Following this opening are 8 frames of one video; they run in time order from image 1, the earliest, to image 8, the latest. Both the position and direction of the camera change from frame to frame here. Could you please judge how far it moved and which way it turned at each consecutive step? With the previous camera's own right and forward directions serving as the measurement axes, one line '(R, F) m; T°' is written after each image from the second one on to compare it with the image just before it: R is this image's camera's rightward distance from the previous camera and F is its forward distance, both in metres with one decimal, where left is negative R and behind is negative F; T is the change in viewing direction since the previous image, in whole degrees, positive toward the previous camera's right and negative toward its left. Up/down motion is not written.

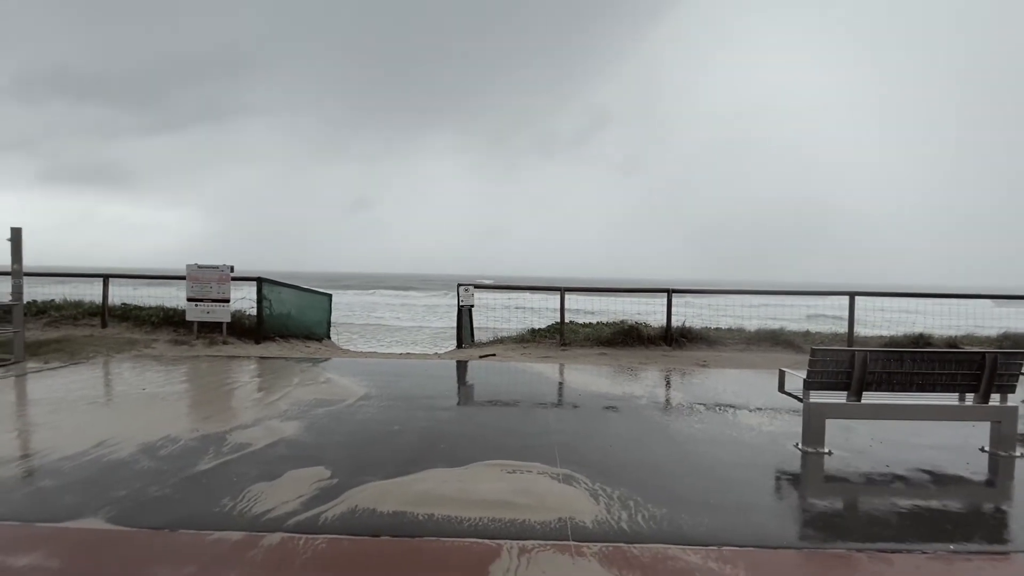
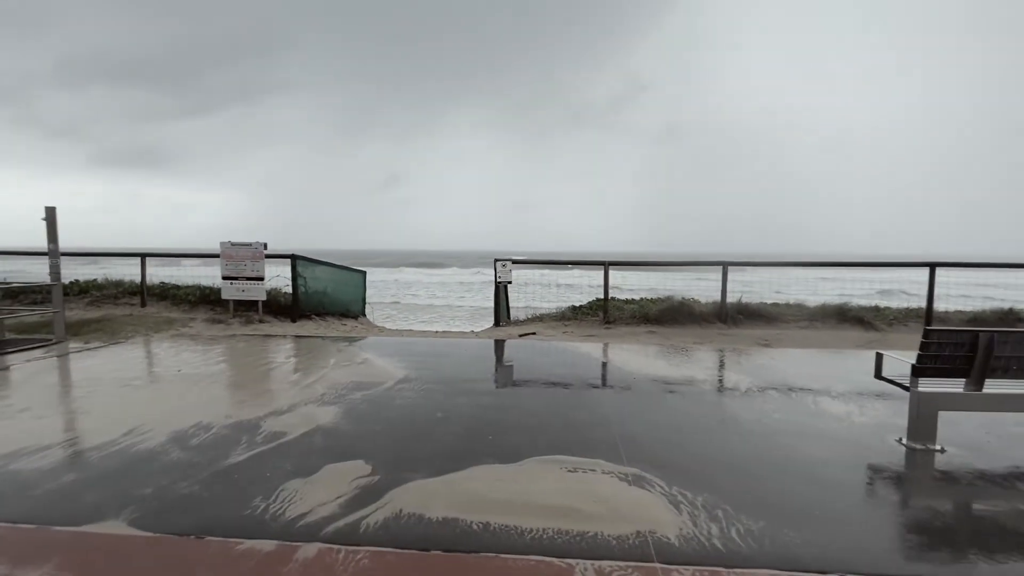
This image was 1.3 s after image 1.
(-0.2, +0.5) m; -4°
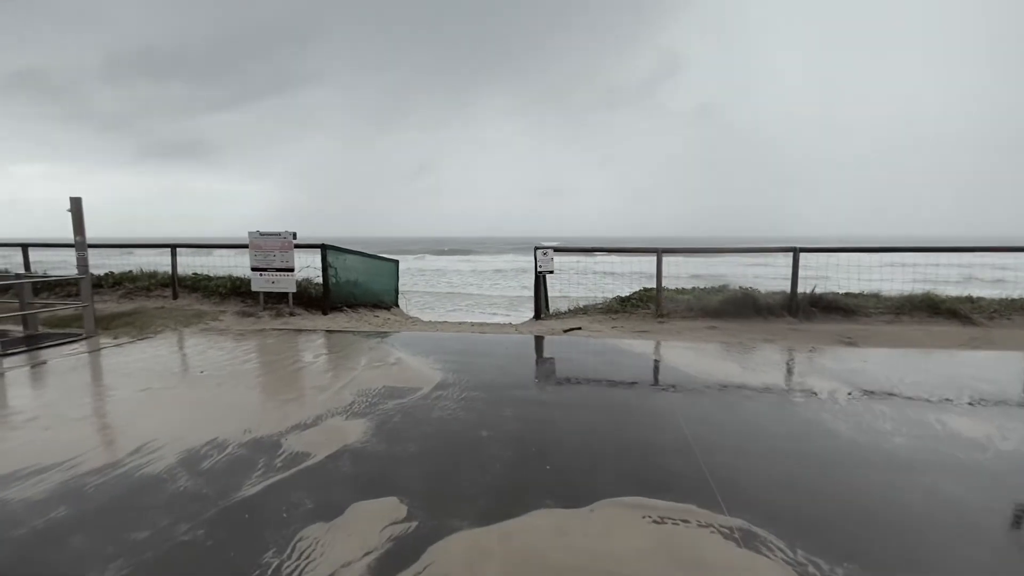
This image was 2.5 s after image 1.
(-0.2, +0.6) m; -4°
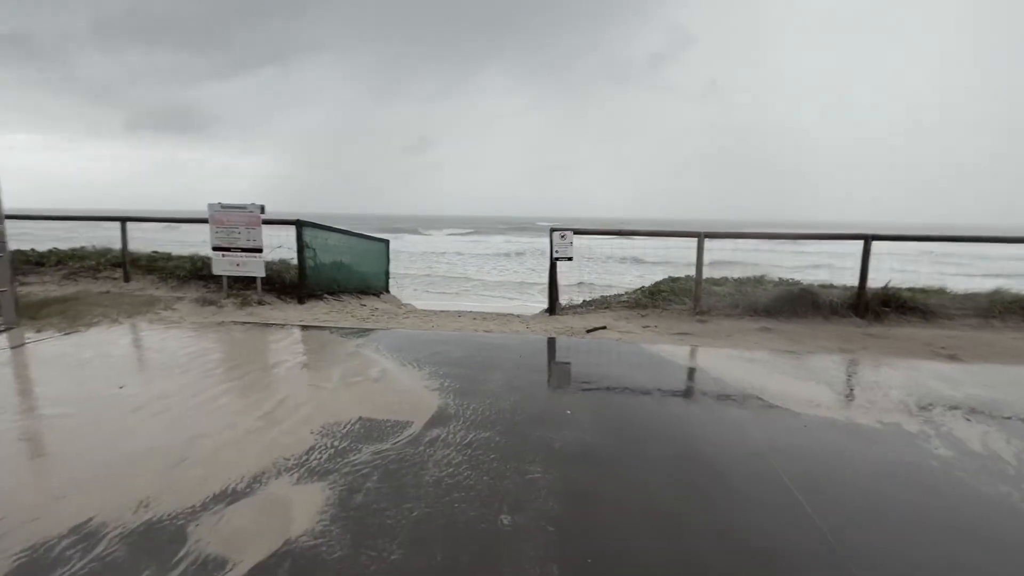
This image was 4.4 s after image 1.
(-0.2, +1.3) m; +1°
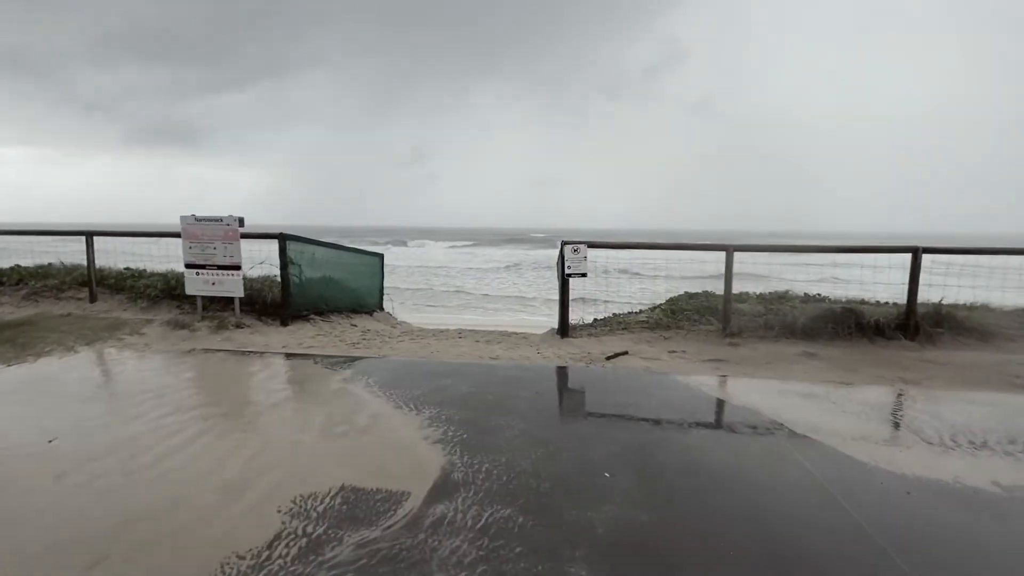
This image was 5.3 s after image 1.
(-0.1, +0.7) m; +1°
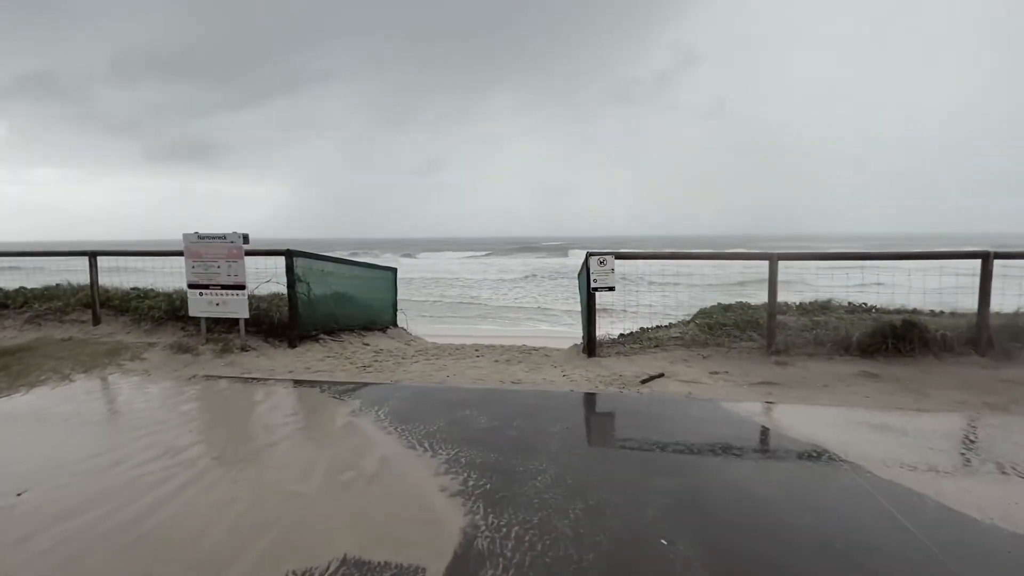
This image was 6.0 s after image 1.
(-0.1, +0.5) m; -2°
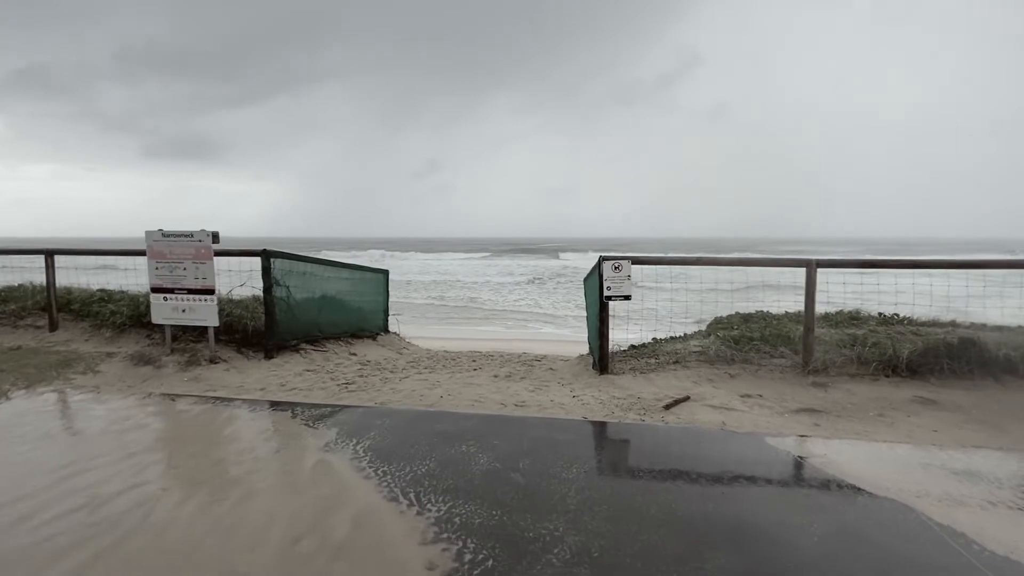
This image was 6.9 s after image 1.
(-0.1, +0.6) m; 0°
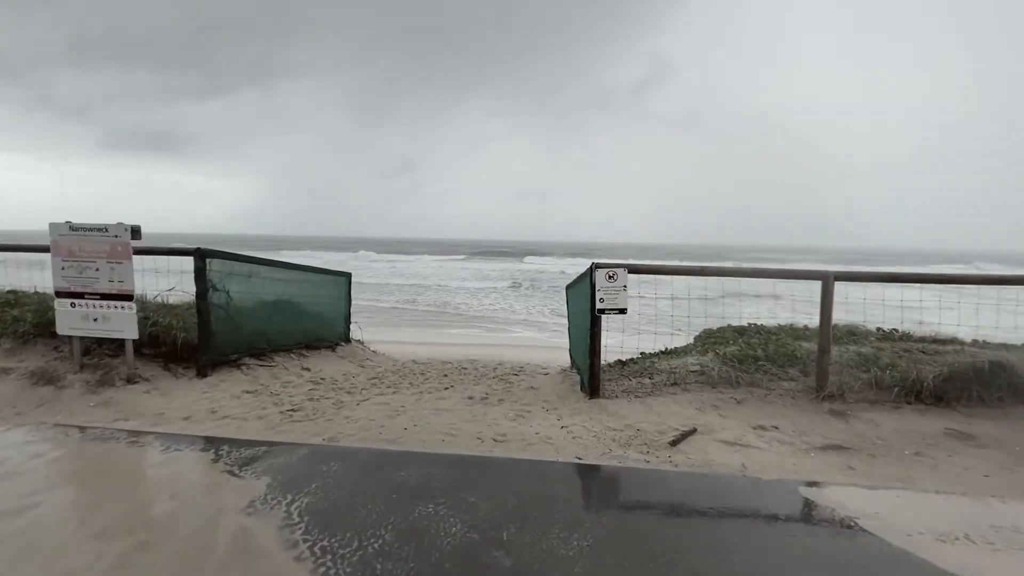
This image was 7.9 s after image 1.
(-0.1, +0.7) m; +3°
